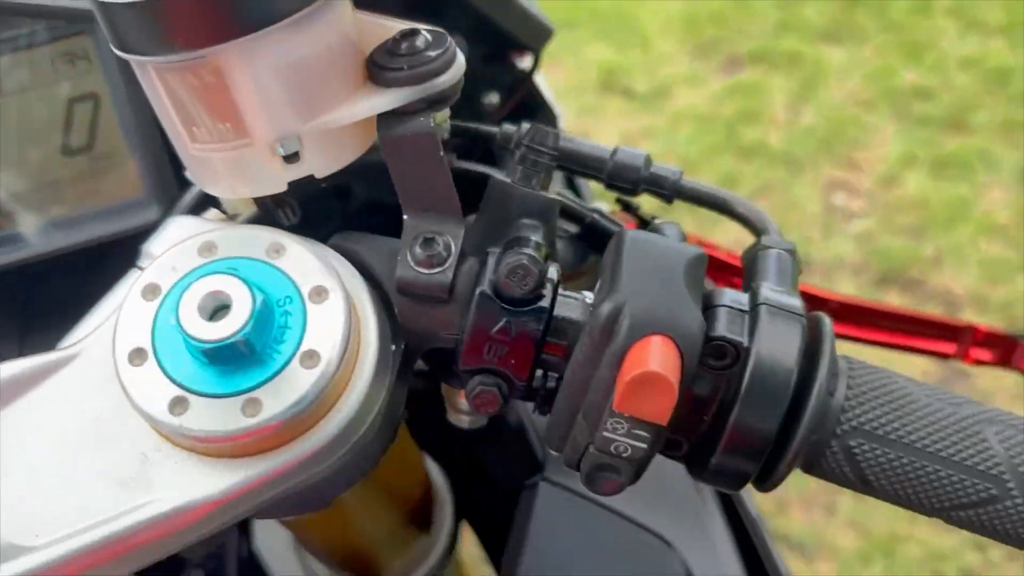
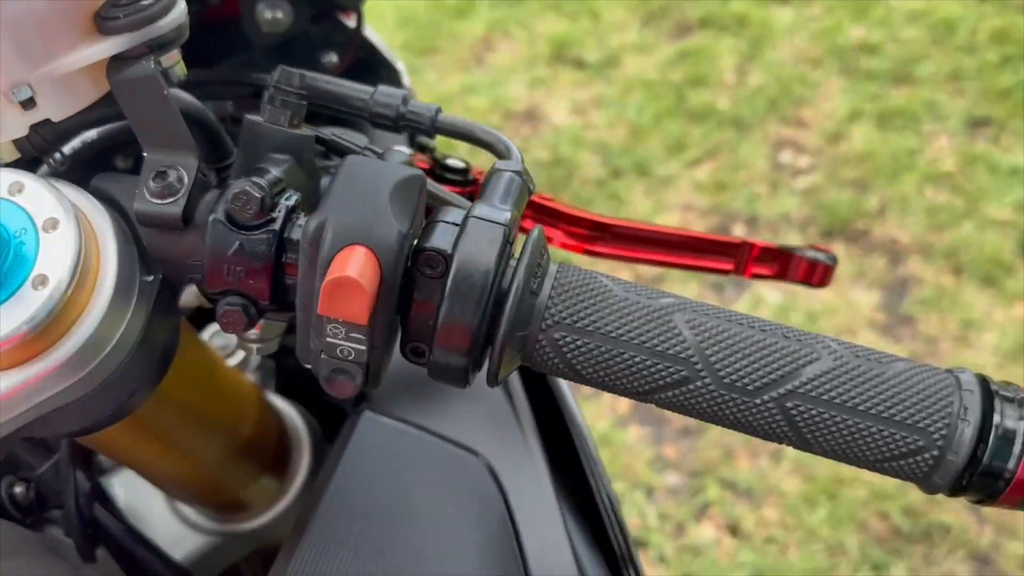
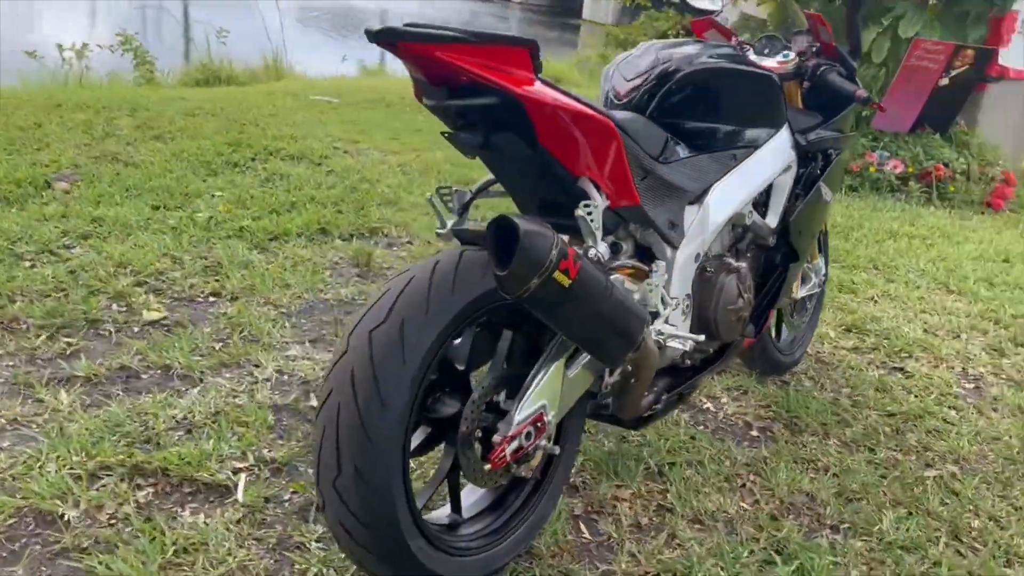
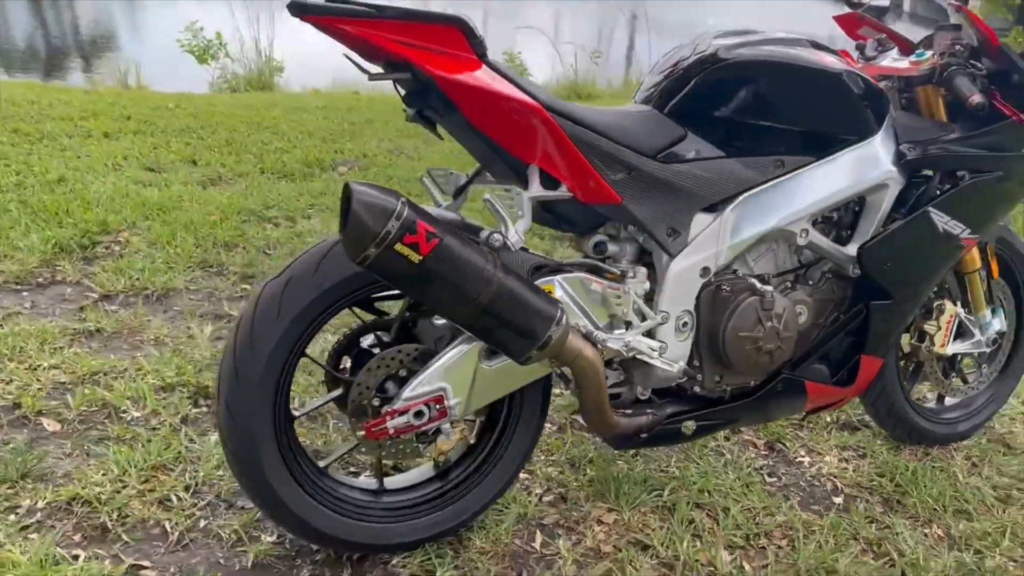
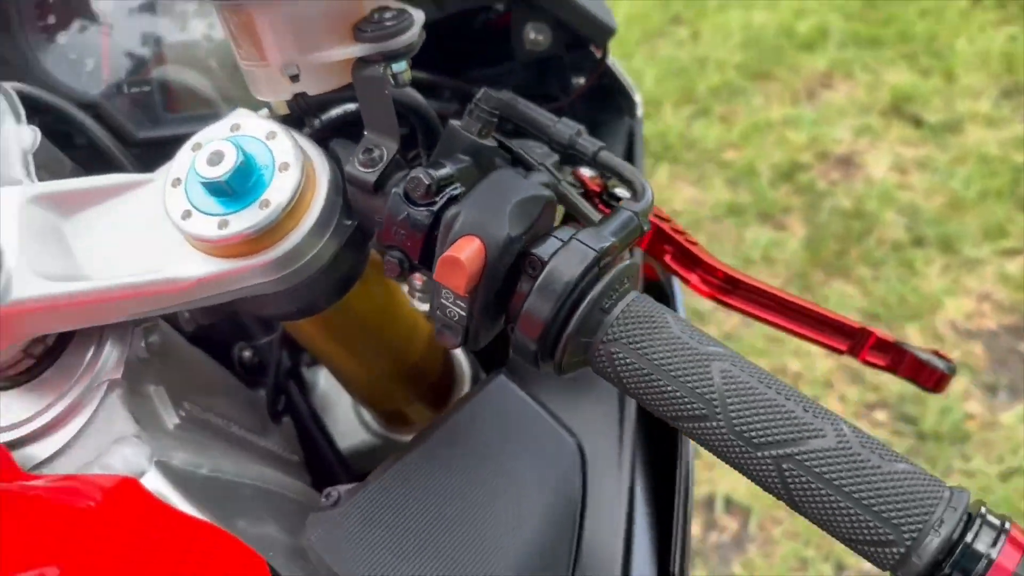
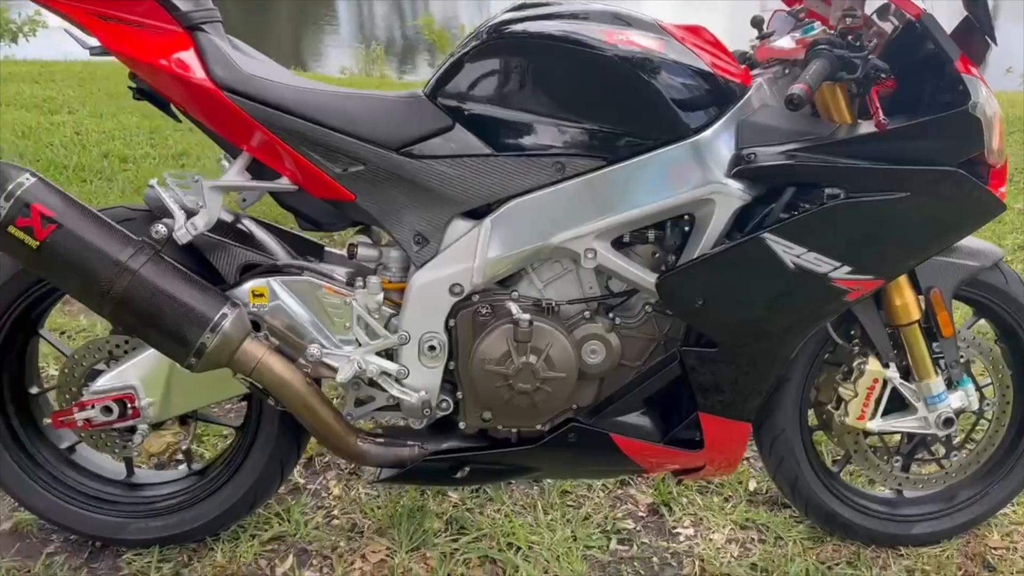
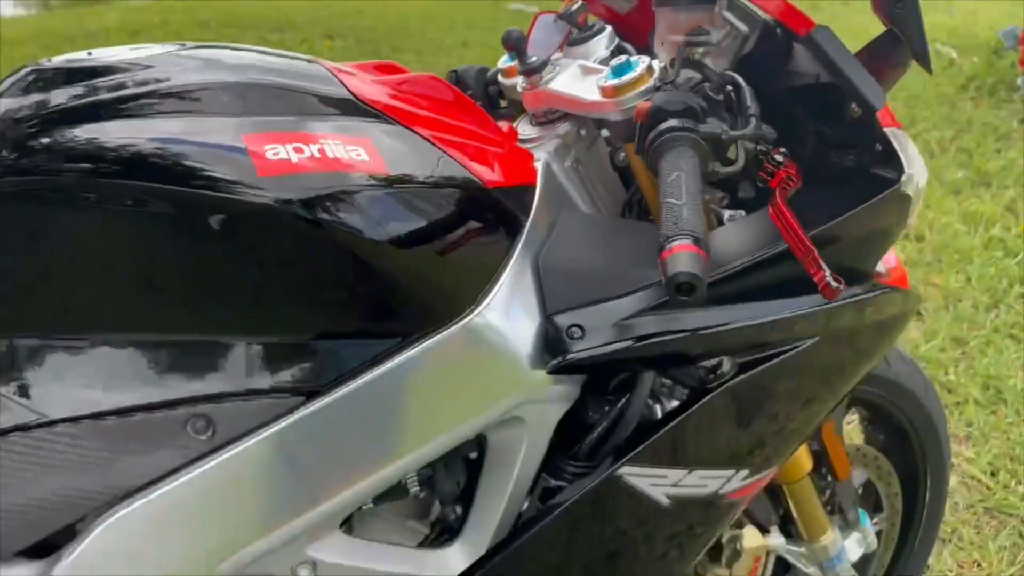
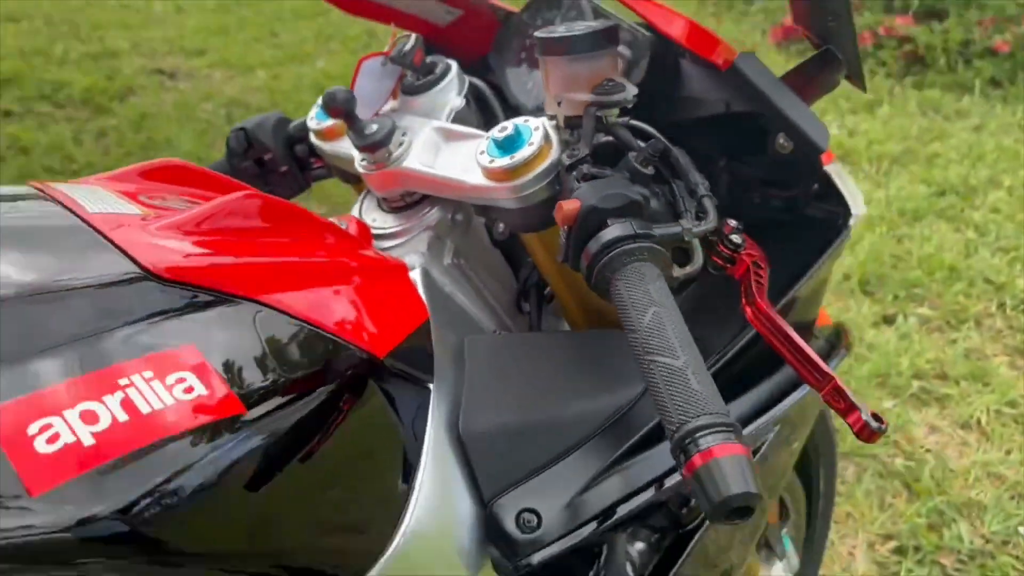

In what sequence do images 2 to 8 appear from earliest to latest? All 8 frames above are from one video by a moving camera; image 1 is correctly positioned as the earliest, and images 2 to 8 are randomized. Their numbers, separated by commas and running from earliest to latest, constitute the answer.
2, 5, 8, 7, 6, 4, 3
